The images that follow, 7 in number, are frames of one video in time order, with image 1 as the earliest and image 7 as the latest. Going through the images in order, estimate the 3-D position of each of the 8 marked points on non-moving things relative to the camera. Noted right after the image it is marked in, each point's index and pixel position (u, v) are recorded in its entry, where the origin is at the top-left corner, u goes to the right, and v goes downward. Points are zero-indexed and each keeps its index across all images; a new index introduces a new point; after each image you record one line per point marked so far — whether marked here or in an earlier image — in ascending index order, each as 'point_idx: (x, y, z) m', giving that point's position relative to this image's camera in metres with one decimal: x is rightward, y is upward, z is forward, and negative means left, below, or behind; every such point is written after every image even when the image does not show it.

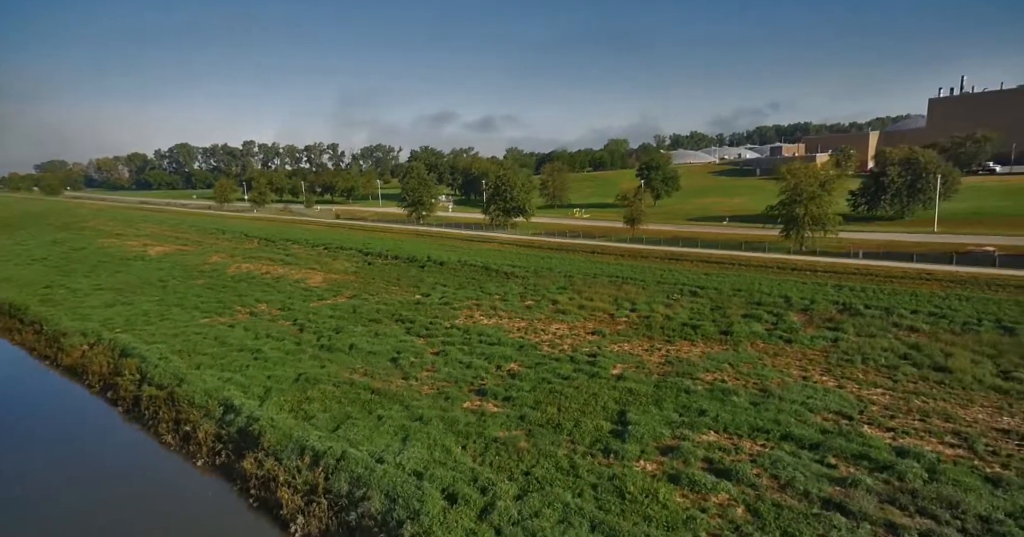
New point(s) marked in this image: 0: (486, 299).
0: (-0.7, -0.8, +17.1) m
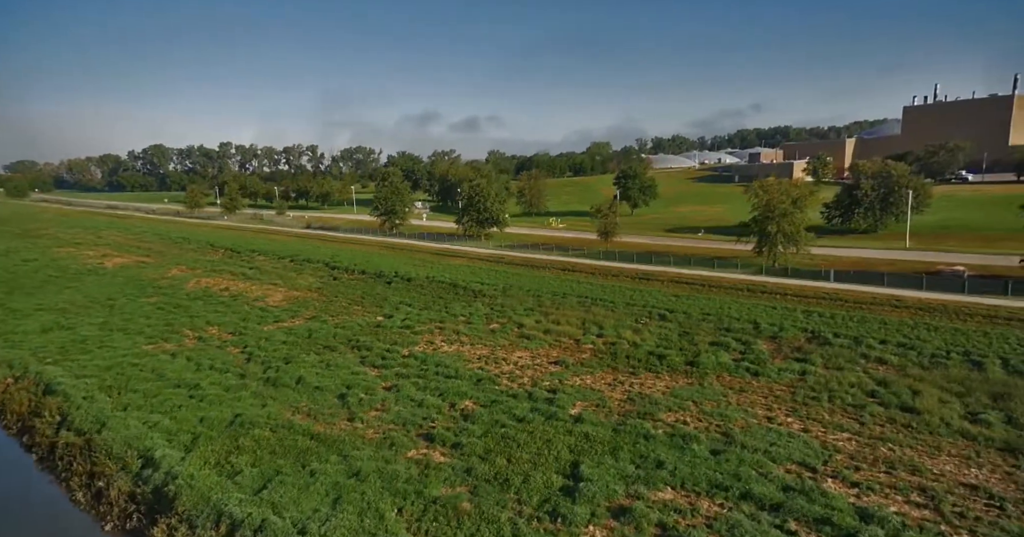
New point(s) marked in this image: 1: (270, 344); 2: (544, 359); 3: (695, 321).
0: (-1.6, -1.3, +16.6) m
1: (-4.8, -1.5, +13.2) m
2: (+0.6, -1.8, +13.3) m
3: (+4.5, -1.3, +16.1) m
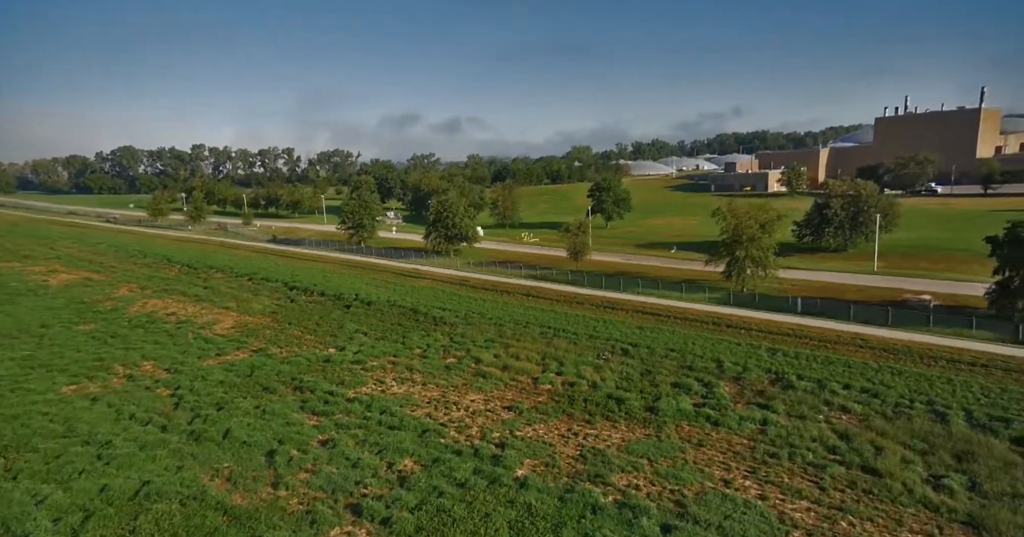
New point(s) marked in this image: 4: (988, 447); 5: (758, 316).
0: (-2.6, -2.1, +15.9) m
1: (-5.7, -2.2, +12.4) m
2: (-0.3, -2.6, +12.6) m
3: (+3.4, -2.1, +15.7) m
4: (+7.3, -2.8, +10.2) m
5: (+6.7, -1.3, +18.1) m
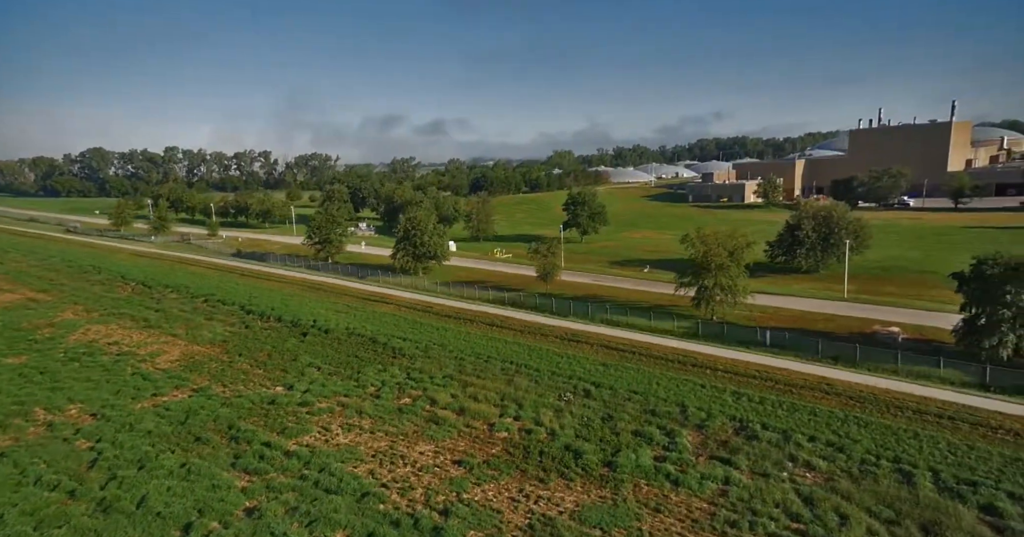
0: (-3.6, -2.9, +15.1) m
1: (-6.6, -2.9, +11.5) m
2: (-1.2, -3.4, +11.9) m
3: (+2.5, -3.0, +15.1) m
4: (+6.5, -3.7, +9.8) m
5: (+5.7, -2.3, +17.6) m
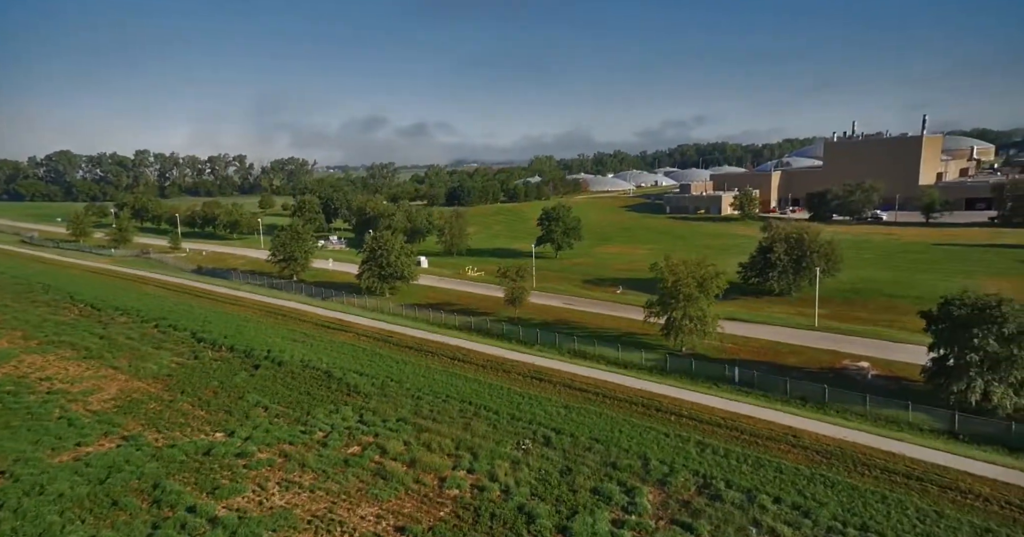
0: (-4.5, -3.7, +14.2) m
1: (-7.5, -3.7, +10.6) m
2: (-2.0, -4.2, +11.1) m
3: (+1.5, -4.0, +14.4) m
4: (+5.7, -4.6, +9.2) m
5: (+4.6, -3.3, +17.0) m
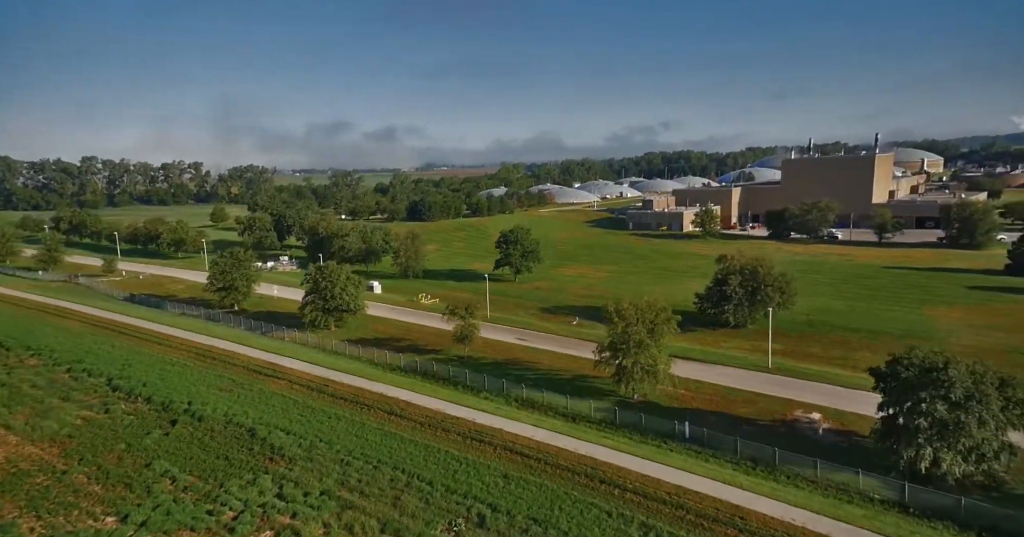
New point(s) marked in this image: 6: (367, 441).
0: (-5.9, -5.0, +12.8) m
1: (-8.6, -4.8, +9.0) m
2: (-3.3, -5.5, +9.8) m
3: (+0.1, -5.3, +13.3) m
4: (+4.6, -6.0, +8.4) m
5: (+3.0, -4.8, +16.1) m
6: (-3.9, -4.5, +17.6) m
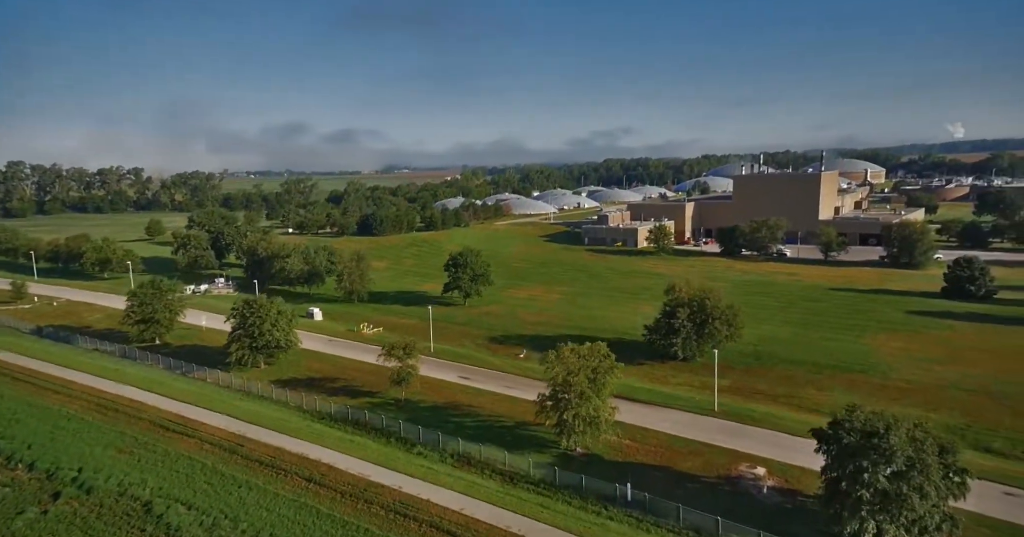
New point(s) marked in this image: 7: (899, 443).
0: (-7.4, -6.3, +11.0) m
1: (-9.8, -6.0, +7.0) m
2: (-4.5, -6.8, +8.2) m
3: (-1.4, -6.7, +11.9) m
4: (+3.4, -7.3, +7.2) m
5: (+1.3, -6.3, +14.9) m
6: (-5.6, -5.9, +16.0) m
7: (+10.3, -4.6, +17.4) m
